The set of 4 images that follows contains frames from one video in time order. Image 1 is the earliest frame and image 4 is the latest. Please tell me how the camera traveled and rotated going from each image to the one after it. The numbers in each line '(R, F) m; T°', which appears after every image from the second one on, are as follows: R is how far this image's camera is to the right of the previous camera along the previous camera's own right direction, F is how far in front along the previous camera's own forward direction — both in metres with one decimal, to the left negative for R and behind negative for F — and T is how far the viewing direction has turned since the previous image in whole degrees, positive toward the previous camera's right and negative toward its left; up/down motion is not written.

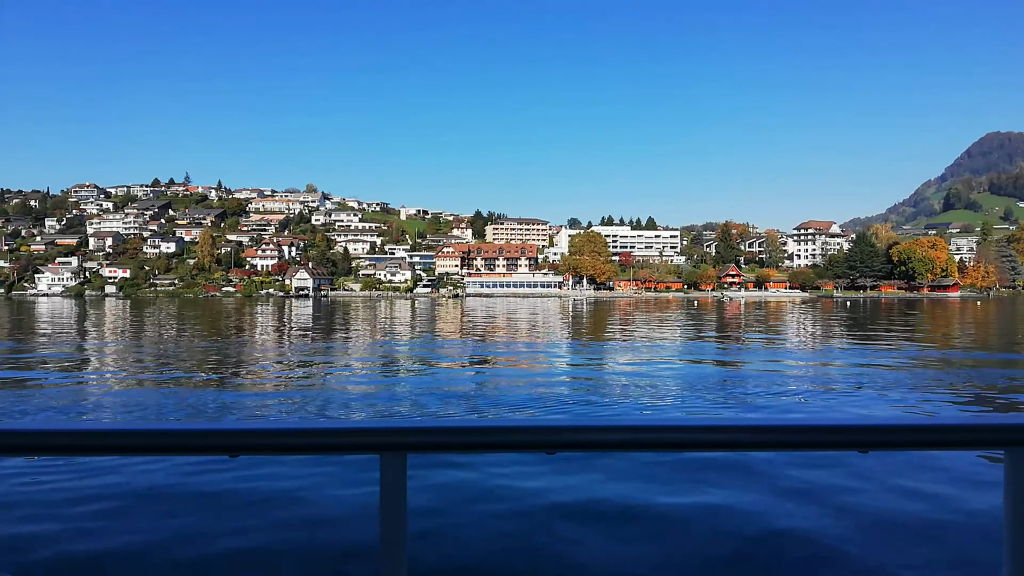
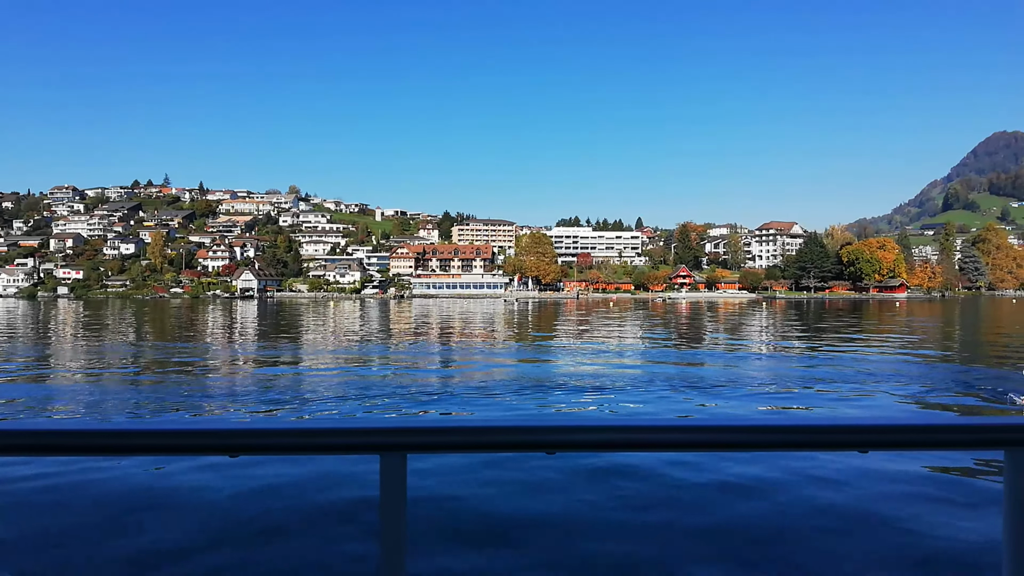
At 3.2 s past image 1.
(+1.2, 0.0) m; -1°
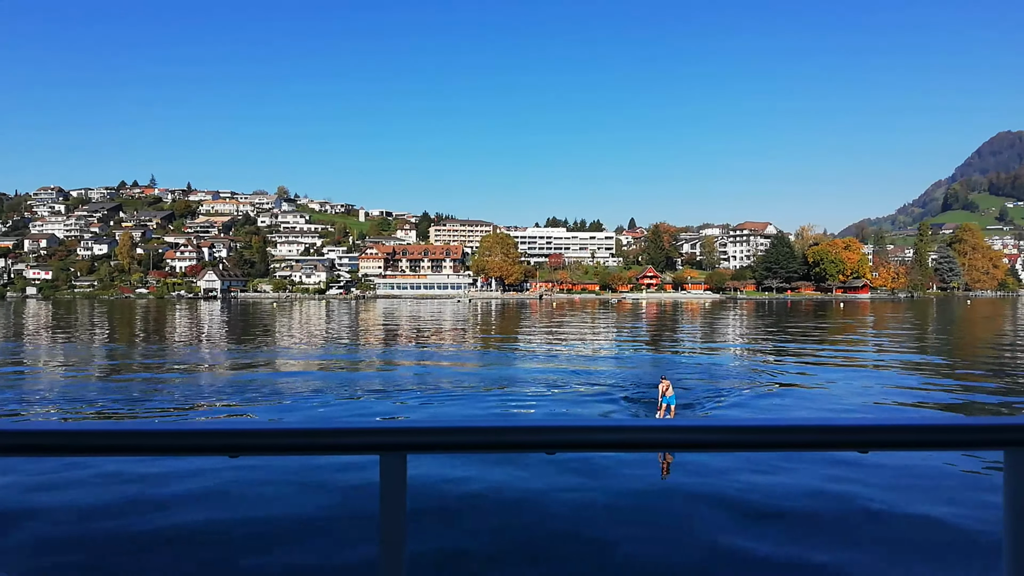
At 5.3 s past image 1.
(+0.8, 0.0) m; 0°
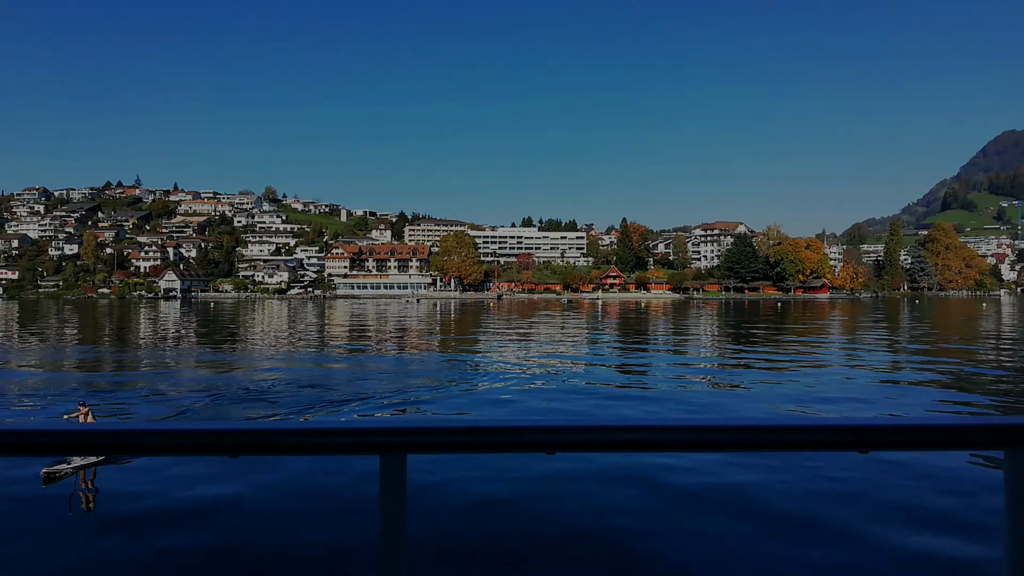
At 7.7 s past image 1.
(+0.9, 0.0) m; 0°
